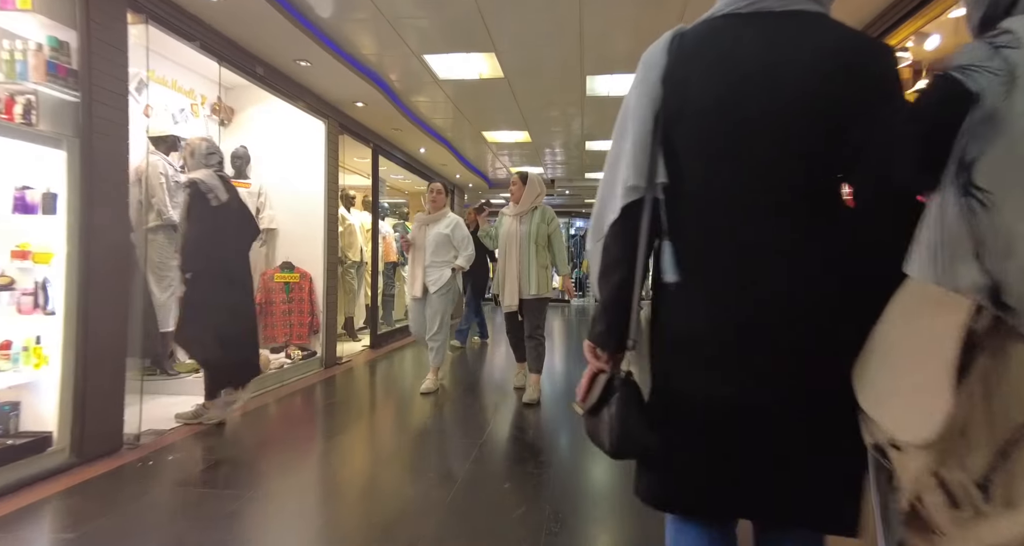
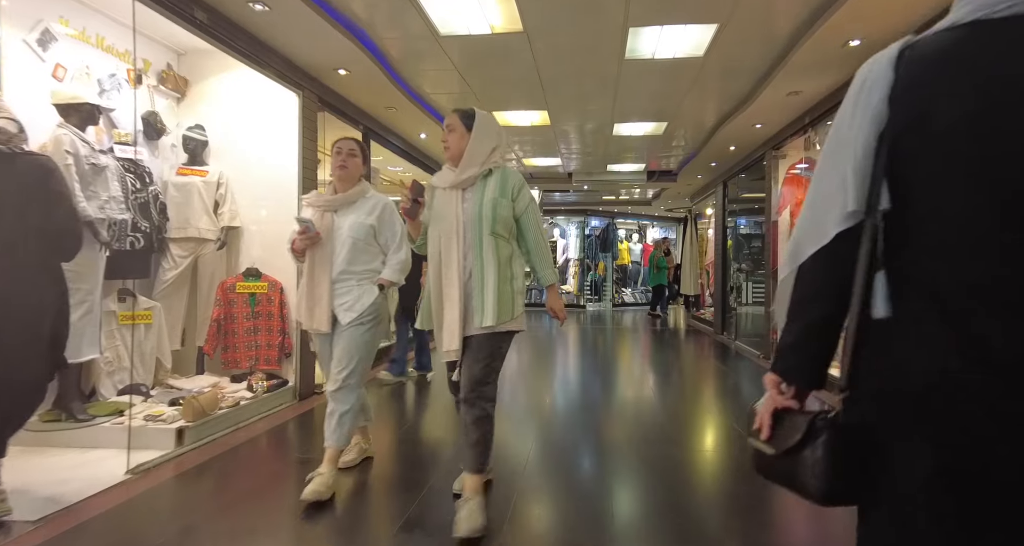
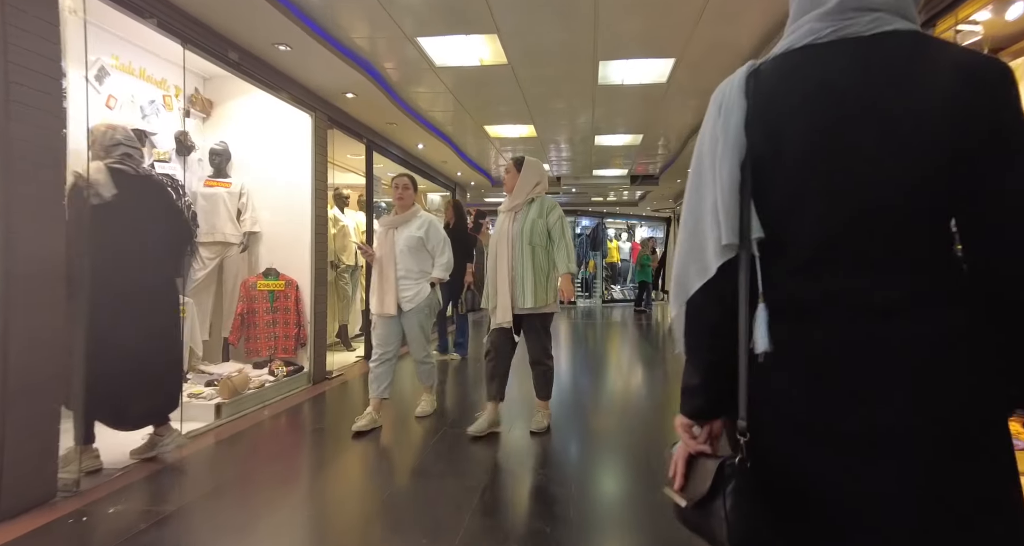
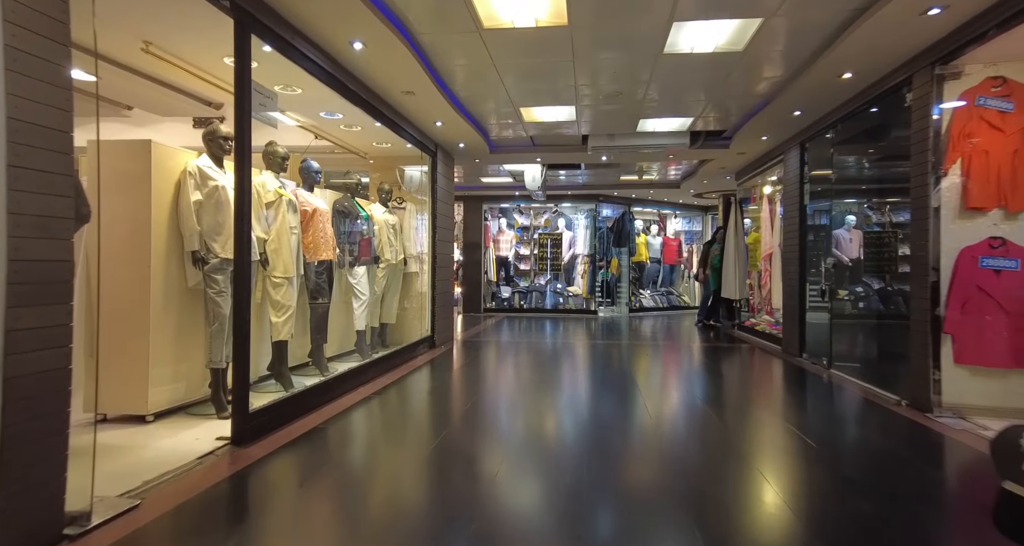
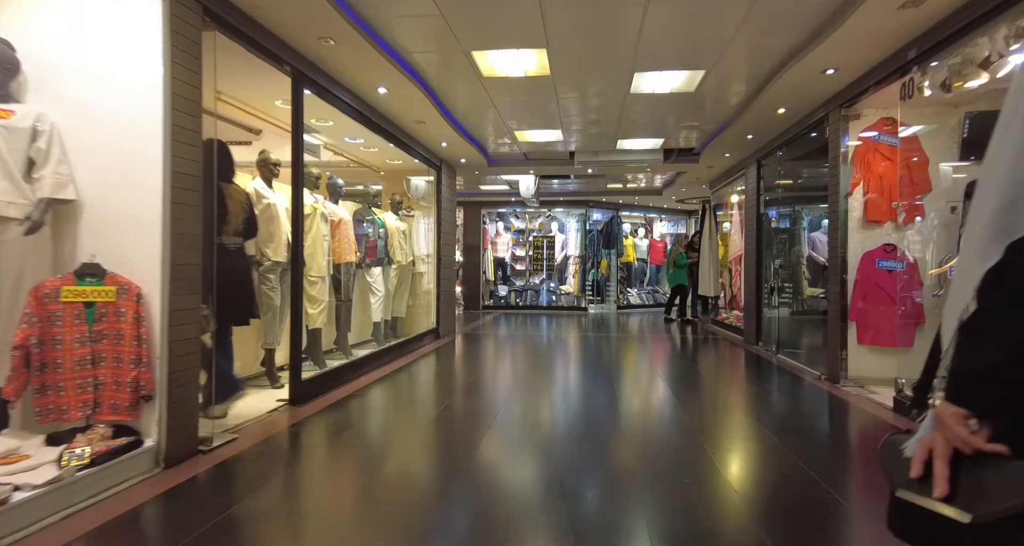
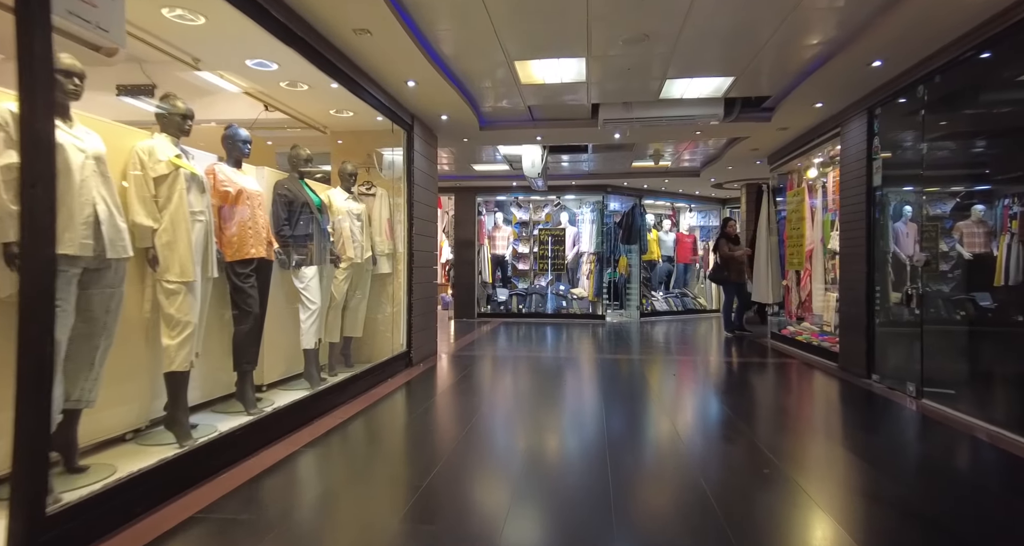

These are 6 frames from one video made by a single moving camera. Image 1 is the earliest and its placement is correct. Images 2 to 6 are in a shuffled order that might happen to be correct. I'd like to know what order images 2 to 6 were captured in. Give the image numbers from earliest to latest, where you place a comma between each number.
3, 2, 5, 4, 6
